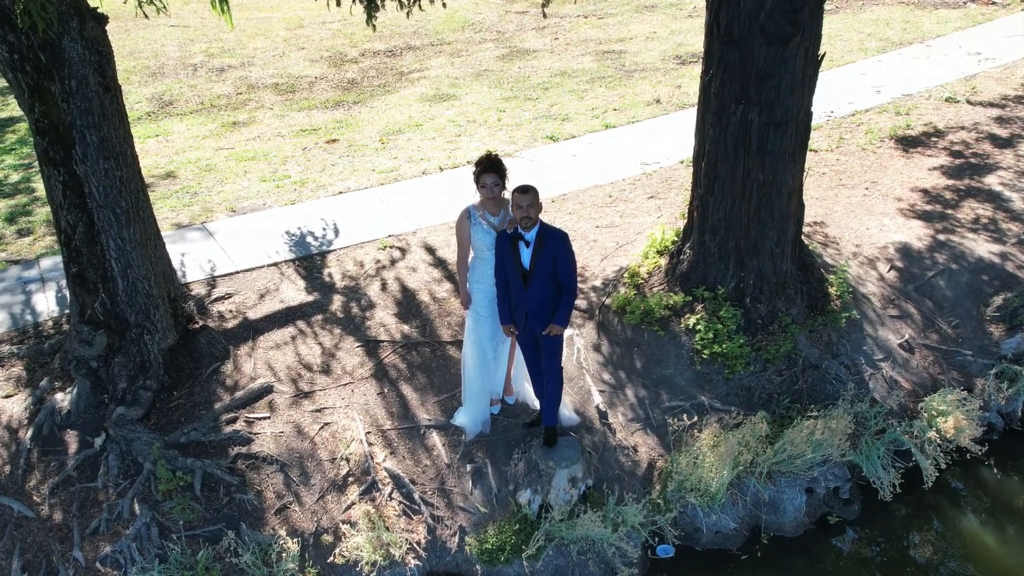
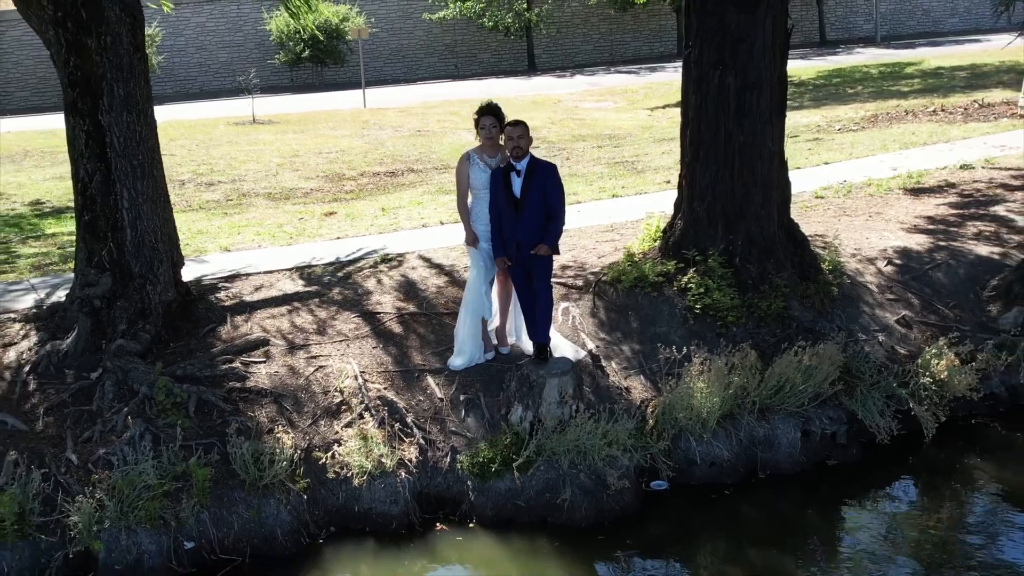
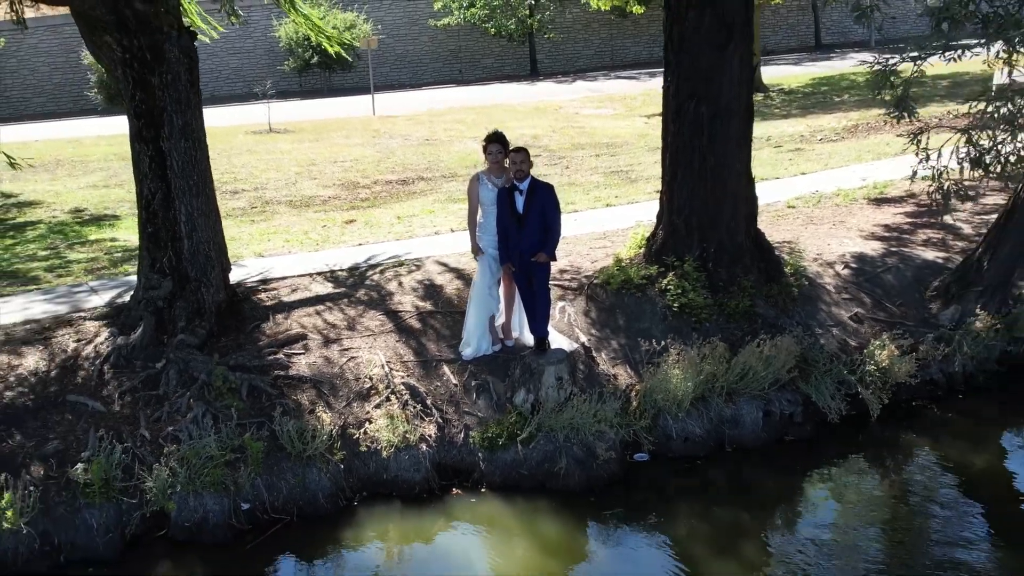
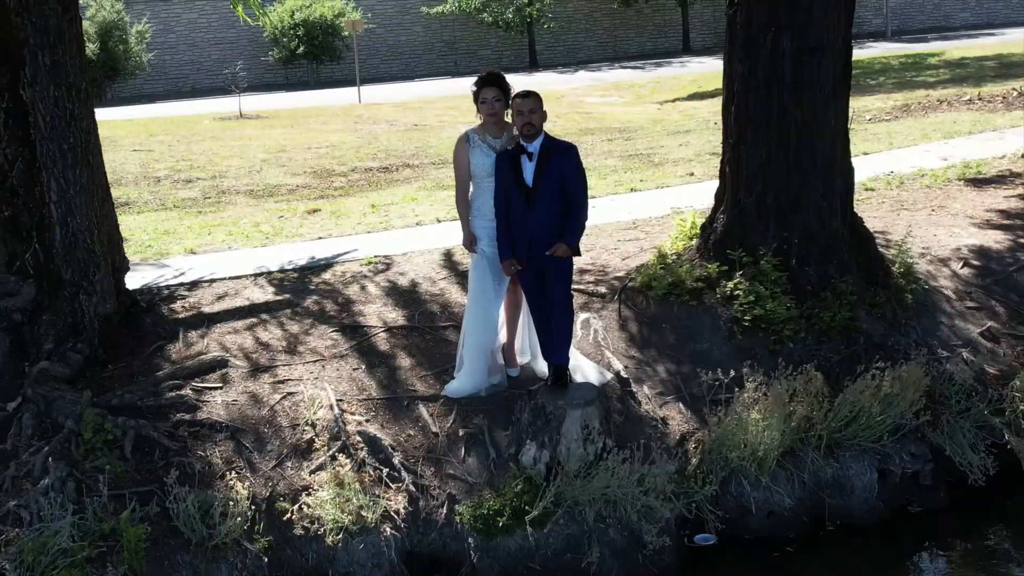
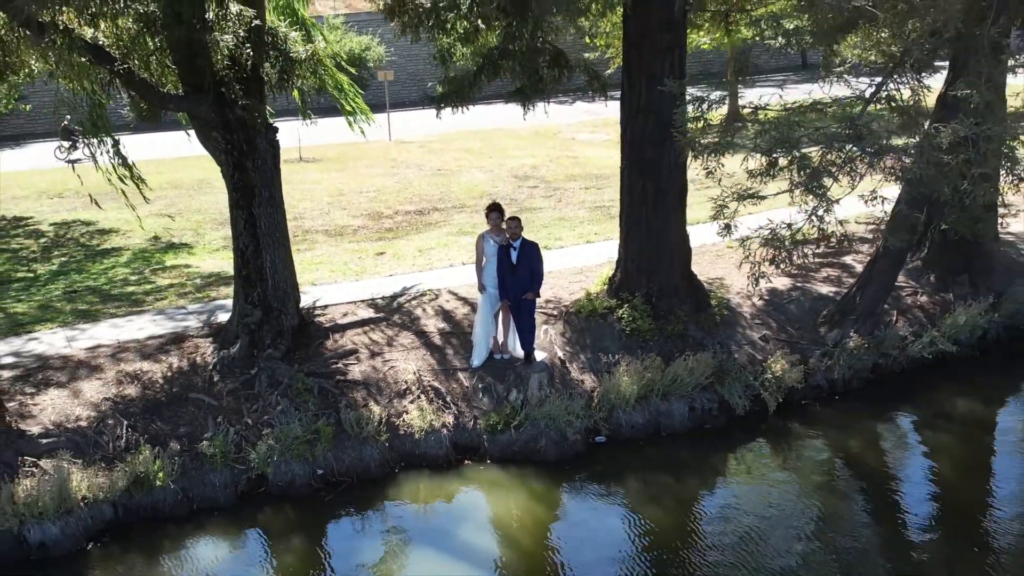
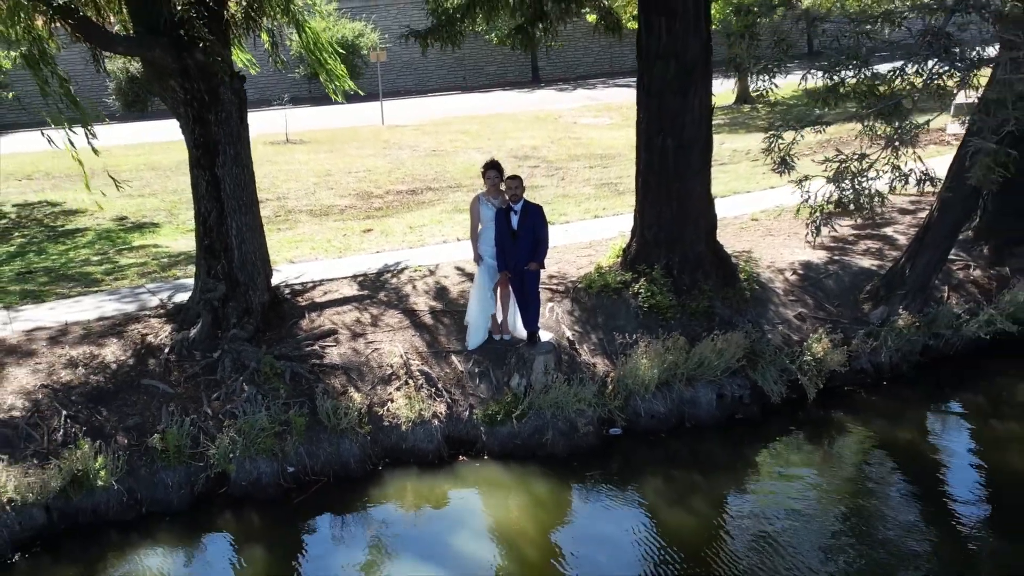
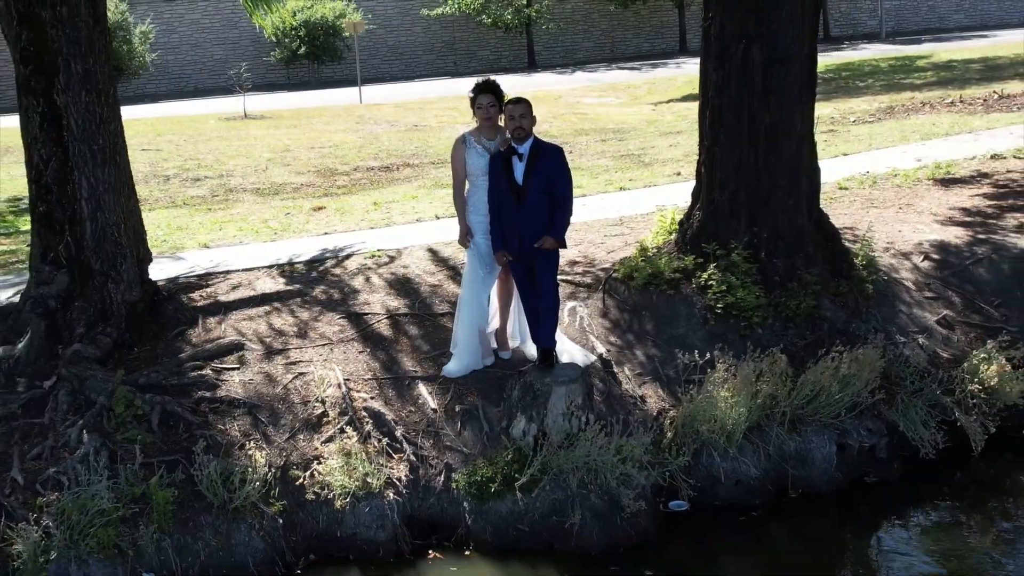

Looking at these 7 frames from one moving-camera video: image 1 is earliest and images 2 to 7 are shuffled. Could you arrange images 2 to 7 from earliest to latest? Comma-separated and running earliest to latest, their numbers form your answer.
4, 7, 2, 3, 6, 5
